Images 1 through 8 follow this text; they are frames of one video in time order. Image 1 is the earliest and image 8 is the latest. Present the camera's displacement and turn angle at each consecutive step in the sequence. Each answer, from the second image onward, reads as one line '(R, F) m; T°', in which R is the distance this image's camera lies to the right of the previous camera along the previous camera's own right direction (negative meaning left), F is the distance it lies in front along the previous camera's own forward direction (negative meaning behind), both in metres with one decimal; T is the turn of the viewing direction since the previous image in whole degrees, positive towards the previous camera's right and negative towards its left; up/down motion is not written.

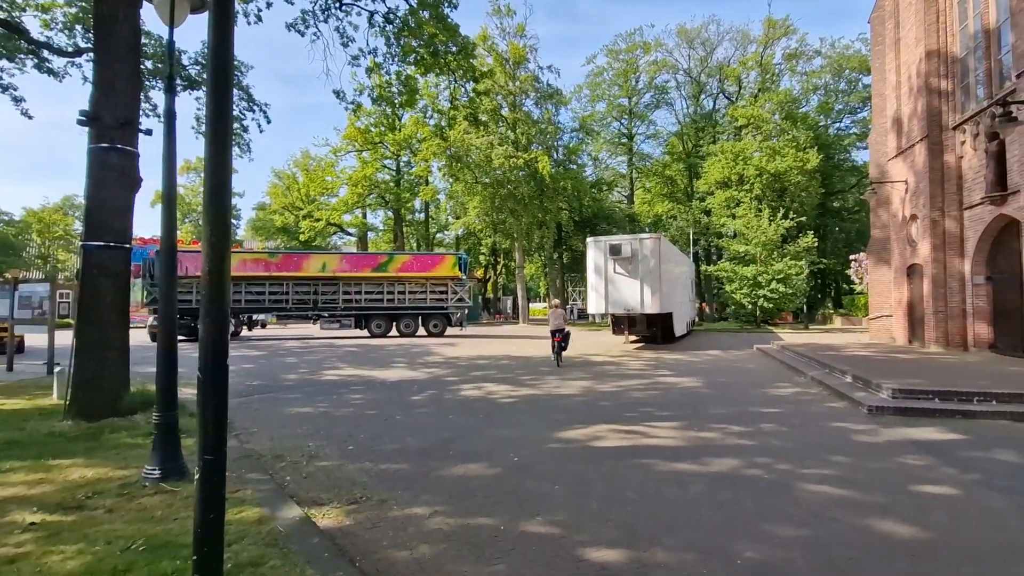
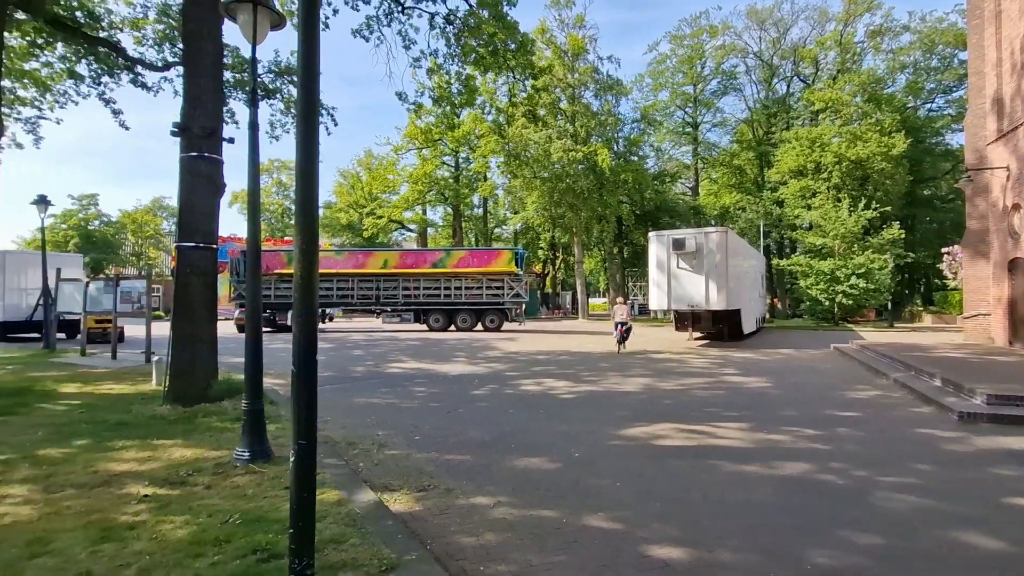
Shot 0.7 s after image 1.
(0.0, -0.1) m; -7°
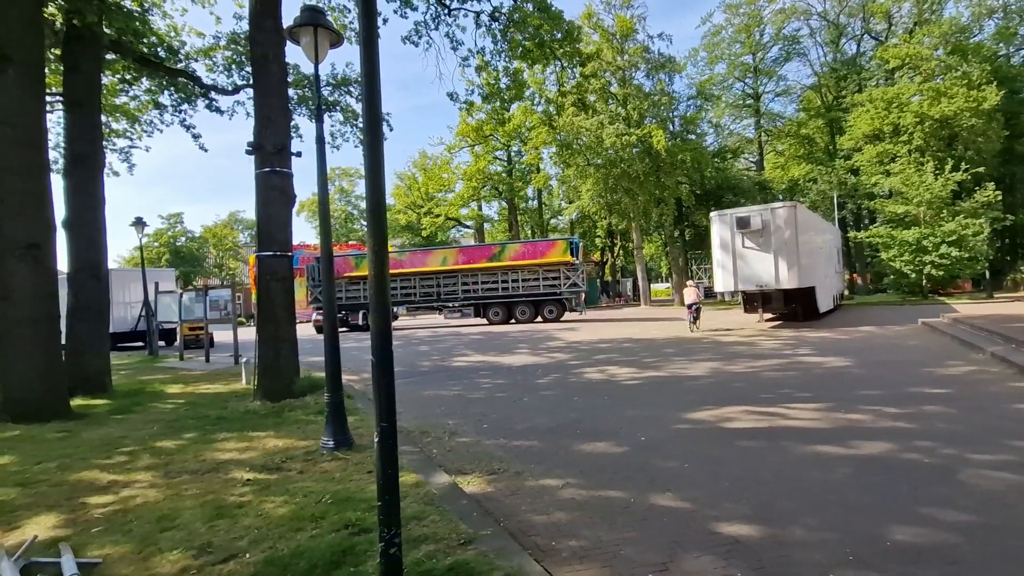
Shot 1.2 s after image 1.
(0.0, -0.1) m; -7°
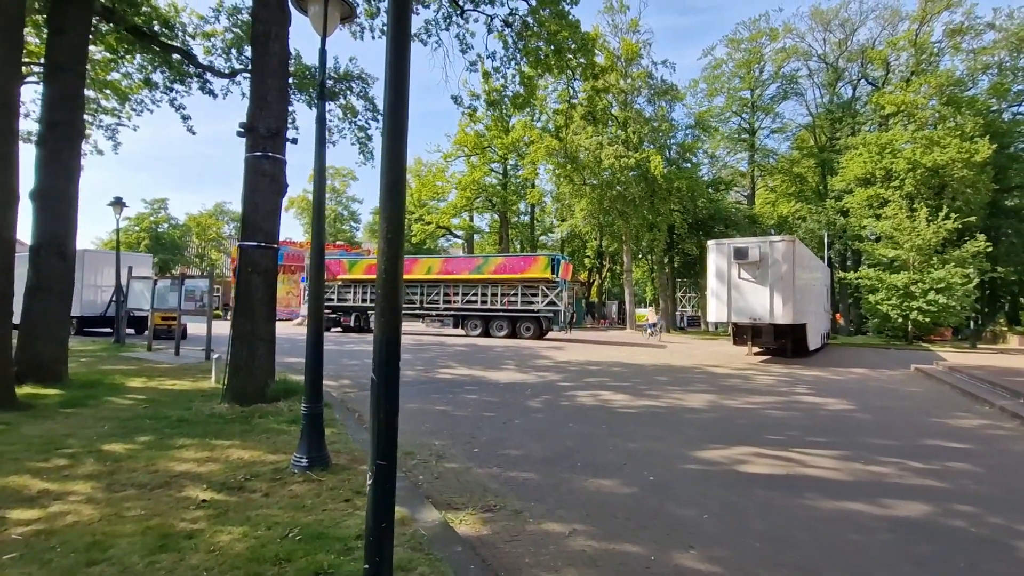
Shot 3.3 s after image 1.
(-0.2, +0.5) m; +2°
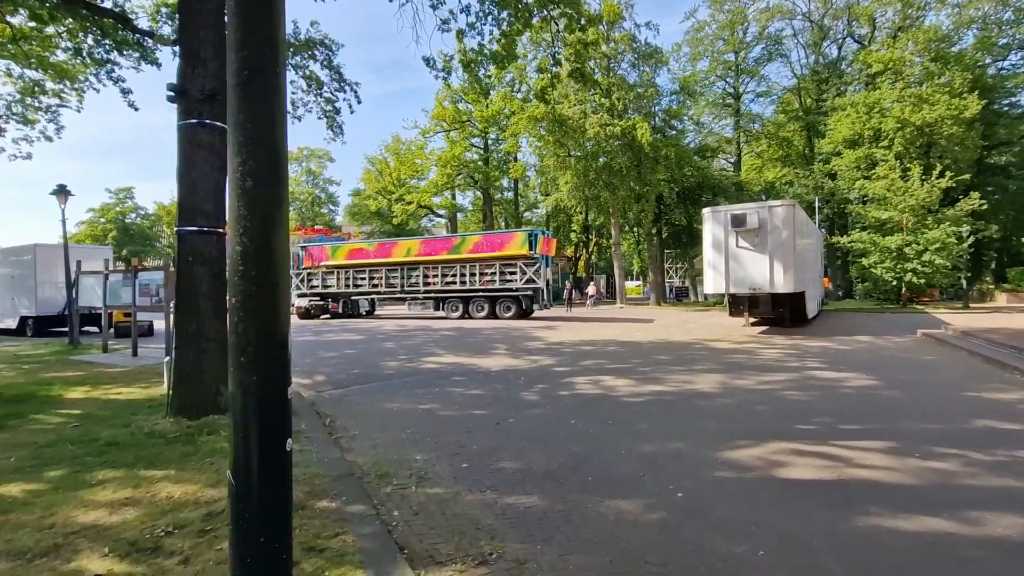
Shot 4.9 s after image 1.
(0.0, +1.0) m; +1°
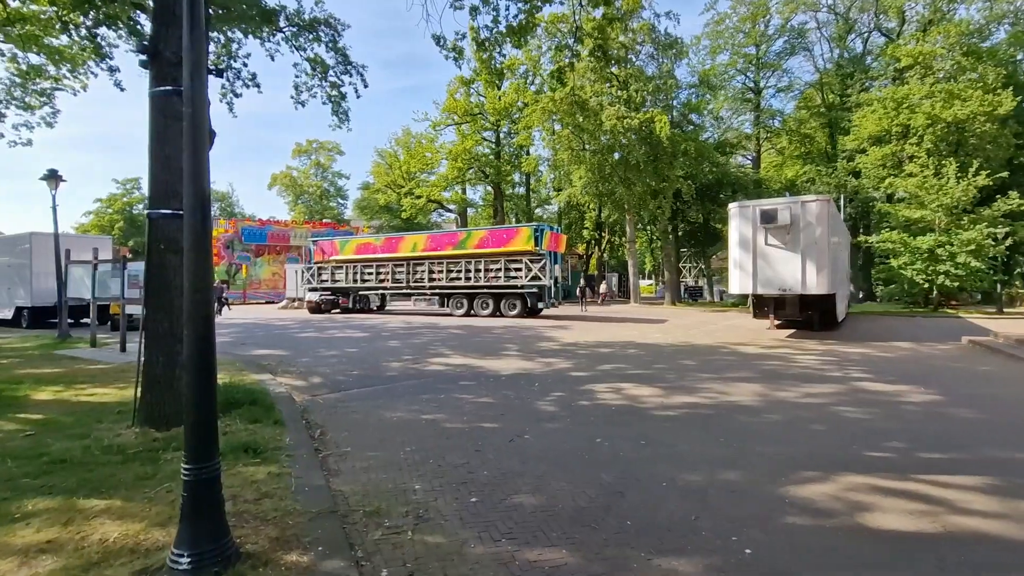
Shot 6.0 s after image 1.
(-0.1, +0.9) m; -1°
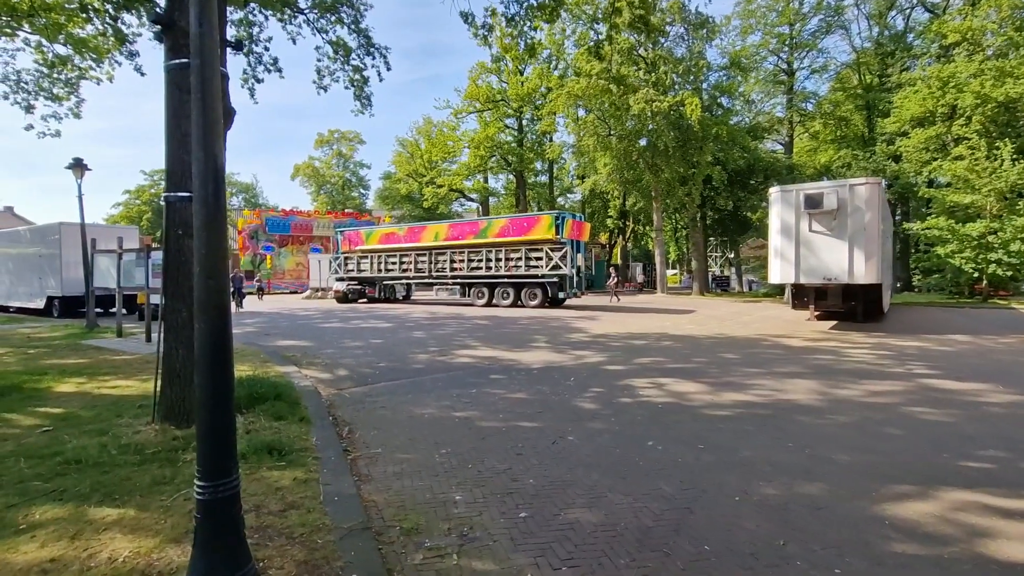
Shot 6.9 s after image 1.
(-0.2, +0.5) m; -2°
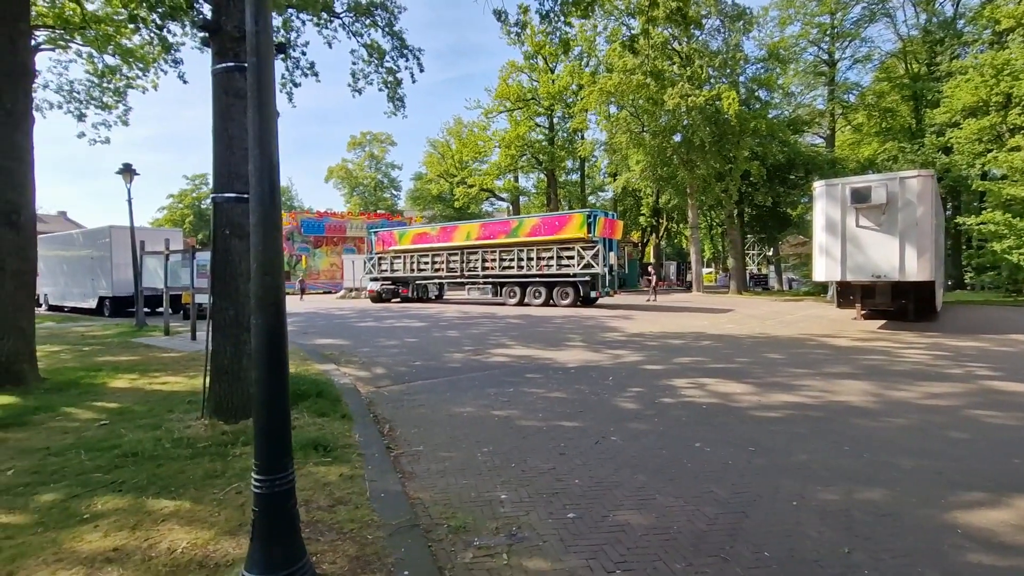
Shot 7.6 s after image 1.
(-0.1, +0.1) m; -3°
